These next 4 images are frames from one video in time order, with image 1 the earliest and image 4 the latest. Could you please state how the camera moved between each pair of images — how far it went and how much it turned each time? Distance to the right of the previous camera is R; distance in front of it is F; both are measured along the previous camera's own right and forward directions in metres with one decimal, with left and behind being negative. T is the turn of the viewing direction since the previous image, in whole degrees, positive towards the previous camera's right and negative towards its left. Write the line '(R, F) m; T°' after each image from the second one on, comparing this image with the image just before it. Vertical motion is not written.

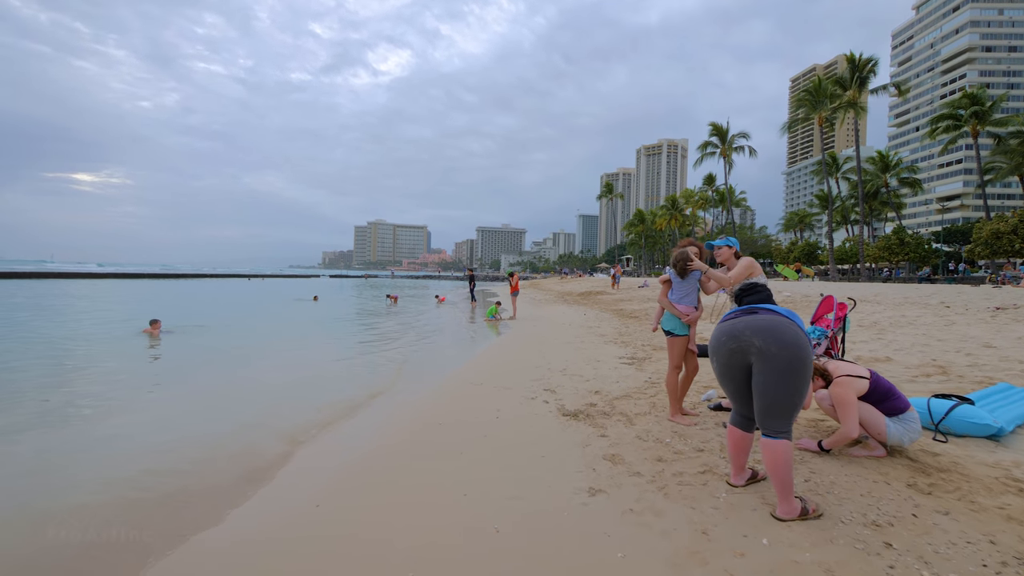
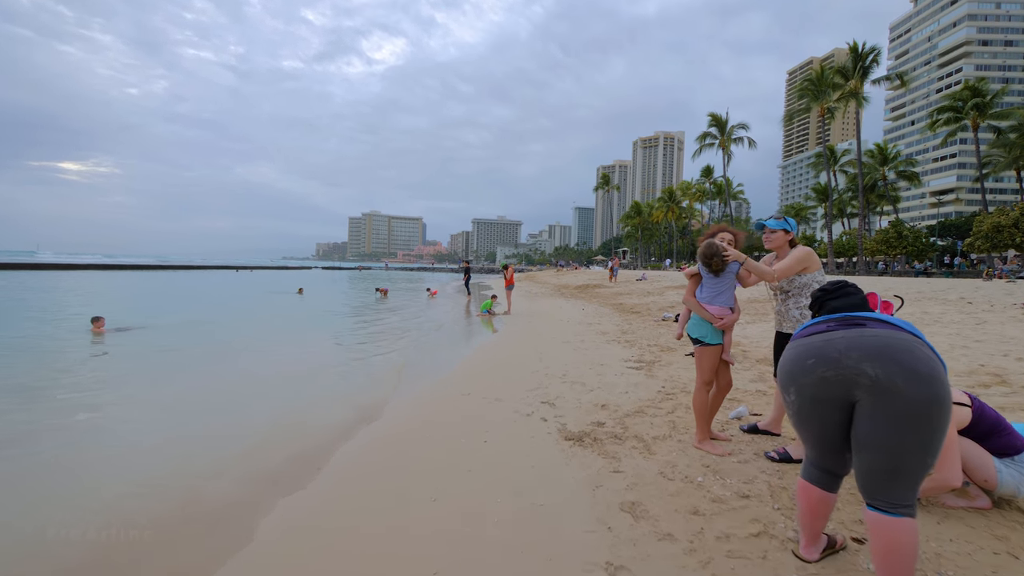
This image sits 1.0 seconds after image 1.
(0.0, +0.7) m; 0°
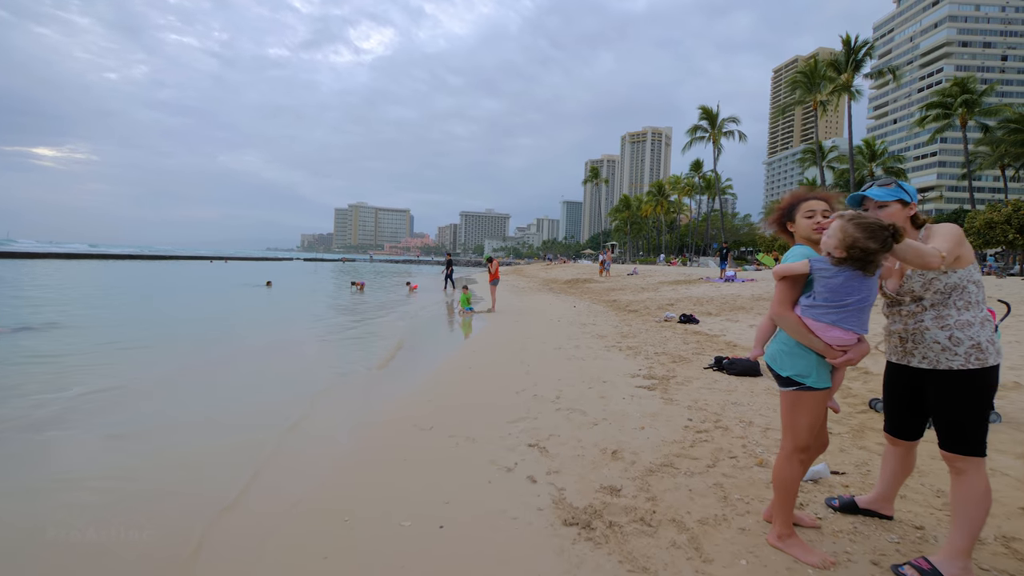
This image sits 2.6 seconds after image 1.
(+0.1, +1.2) m; +1°
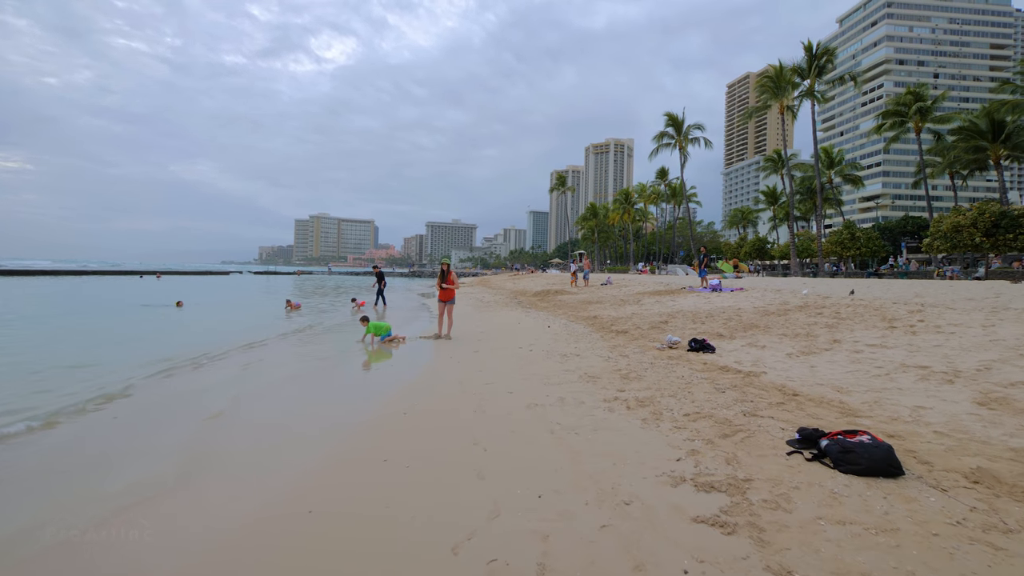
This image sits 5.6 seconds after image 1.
(+0.2, +2.3) m; +4°
